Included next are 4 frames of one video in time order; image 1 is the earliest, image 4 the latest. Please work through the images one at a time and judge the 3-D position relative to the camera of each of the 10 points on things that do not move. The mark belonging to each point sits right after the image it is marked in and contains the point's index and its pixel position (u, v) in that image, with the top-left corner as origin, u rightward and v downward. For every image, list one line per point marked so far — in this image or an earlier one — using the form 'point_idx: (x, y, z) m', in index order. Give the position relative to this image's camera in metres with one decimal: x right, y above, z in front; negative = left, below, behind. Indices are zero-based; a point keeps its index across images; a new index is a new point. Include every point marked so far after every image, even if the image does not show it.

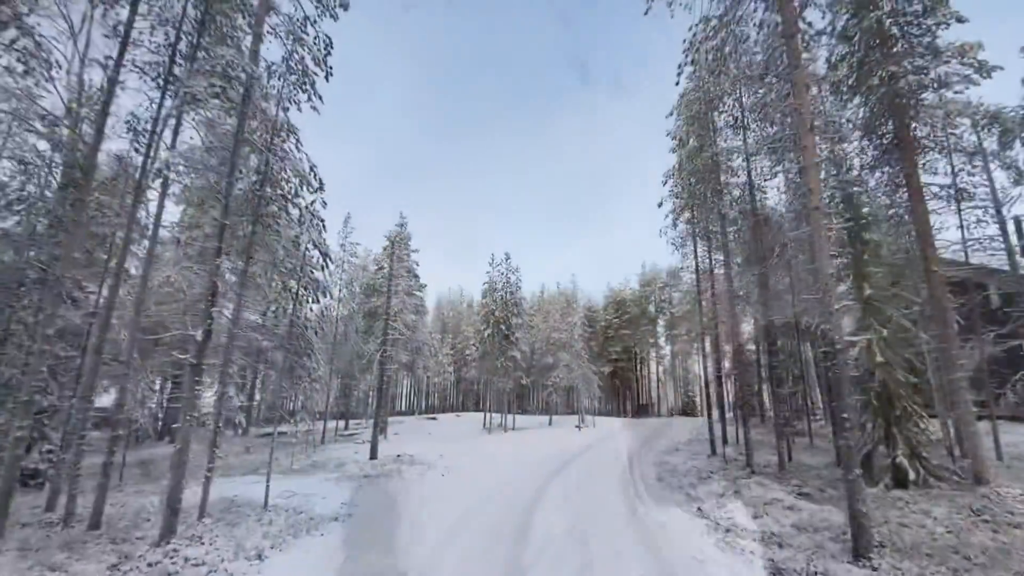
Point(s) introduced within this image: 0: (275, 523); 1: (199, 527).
0: (-4.4, -4.4, +8.9) m
1: (-5.4, -4.1, +8.3) m
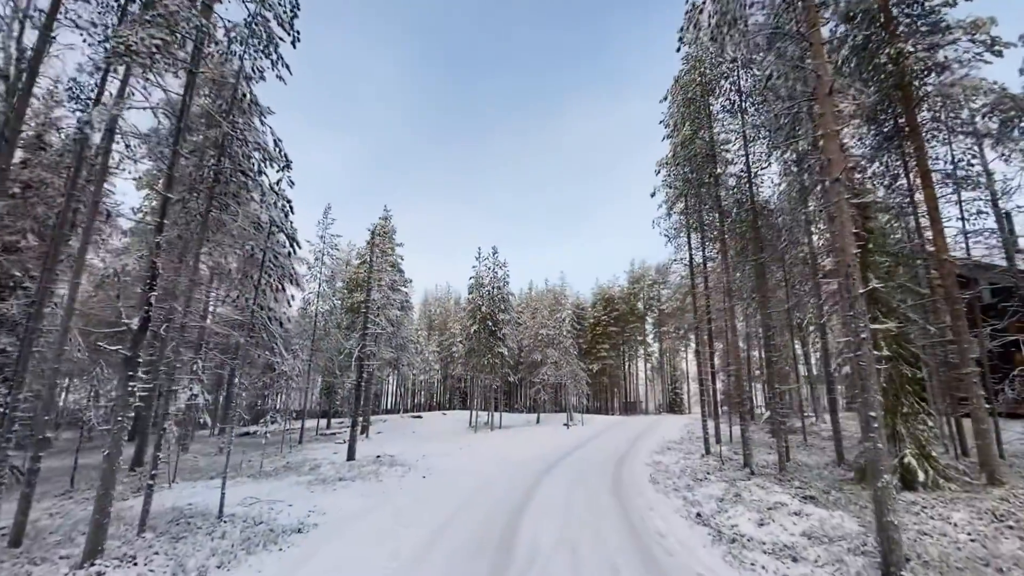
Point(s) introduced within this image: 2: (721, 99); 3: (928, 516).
0: (-4.7, -4.1, +7.9) m
1: (-5.7, -3.9, +7.3) m
2: (+7.0, +6.4, +15.9) m
3: (+7.0, -3.8, +8.0) m
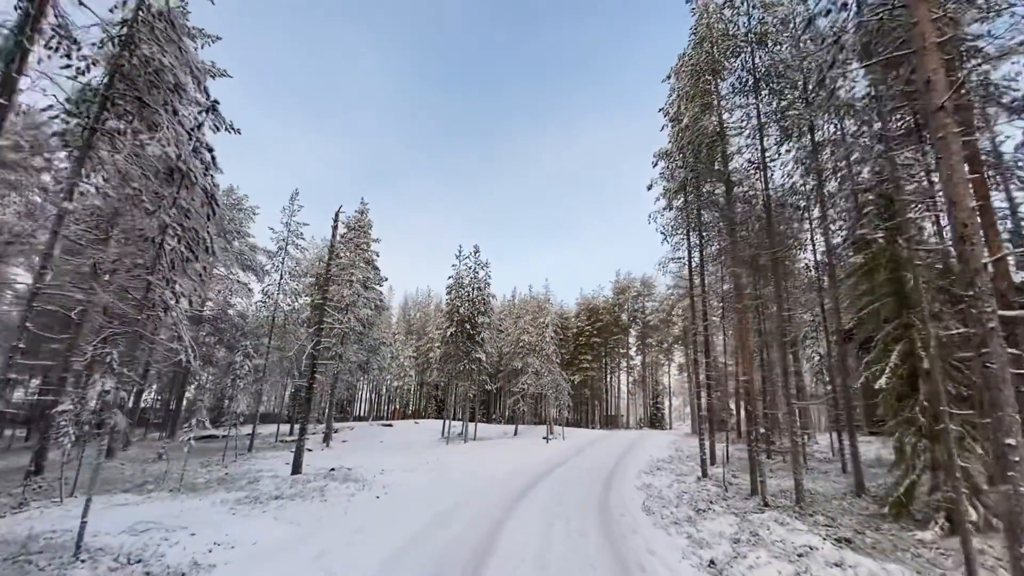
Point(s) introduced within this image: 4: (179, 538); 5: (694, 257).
0: (-5.2, -3.6, +5.8) m
1: (-6.2, -3.3, +5.1) m
2: (+6.6, +6.3, +14.3) m
3: (+6.5, -3.7, +6.2) m
4: (-5.5, -4.1, +7.9) m
5: (+7.0, +1.2, +18.5) m
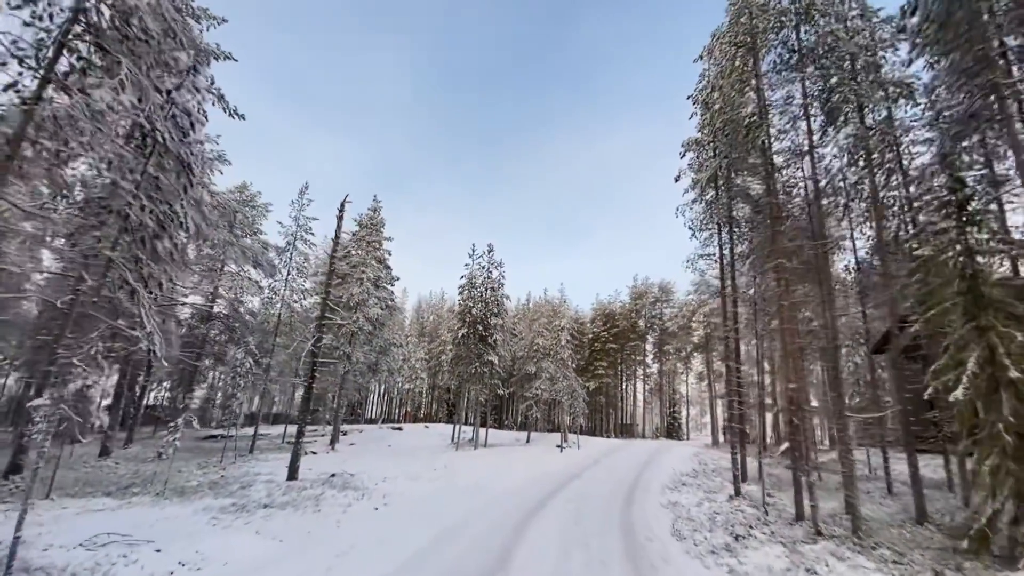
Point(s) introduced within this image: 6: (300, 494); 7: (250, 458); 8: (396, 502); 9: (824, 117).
0: (-5.1, -3.3, +4.8) m
1: (-6.1, -2.9, +4.1) m
2: (+7.1, +6.4, +13.1) m
3: (+6.6, -3.6, +4.8) m
4: (-5.4, -3.8, +6.9) m
5: (+7.6, +1.2, +17.2) m
6: (-5.4, -5.3, +12.3) m
7: (-10.6, -6.9, +19.2) m
8: (-3.0, -5.5, +12.3) m
9: (+7.9, +4.3, +12.0) m
